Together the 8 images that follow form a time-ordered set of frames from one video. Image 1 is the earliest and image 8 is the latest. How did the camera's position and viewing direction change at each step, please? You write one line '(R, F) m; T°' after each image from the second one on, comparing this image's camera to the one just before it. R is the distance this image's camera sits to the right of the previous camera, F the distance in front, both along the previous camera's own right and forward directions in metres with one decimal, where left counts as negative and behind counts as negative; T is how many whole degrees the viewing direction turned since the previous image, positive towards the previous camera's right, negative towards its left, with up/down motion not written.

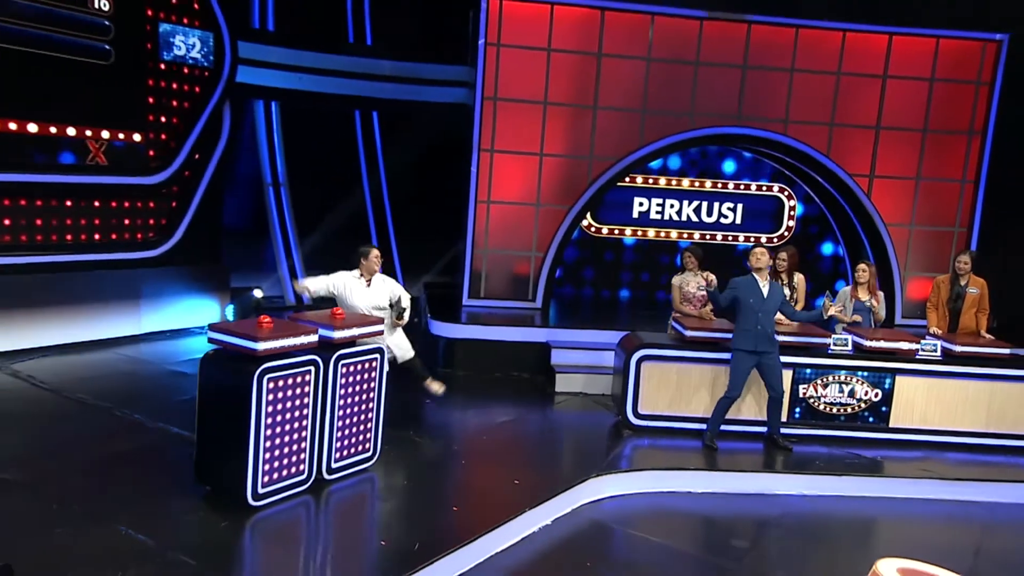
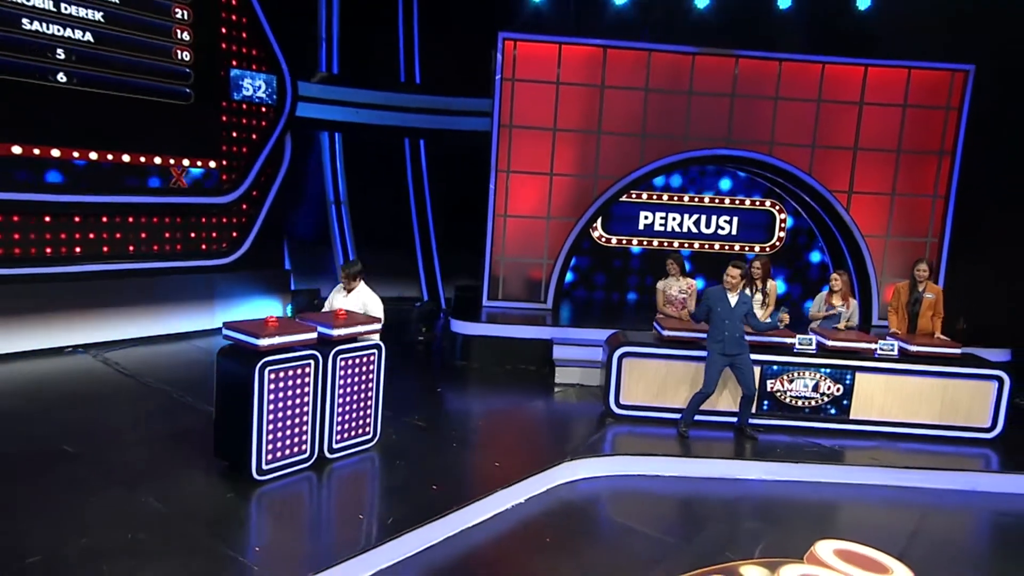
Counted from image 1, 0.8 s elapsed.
(+0.4, -0.7) m; -5°
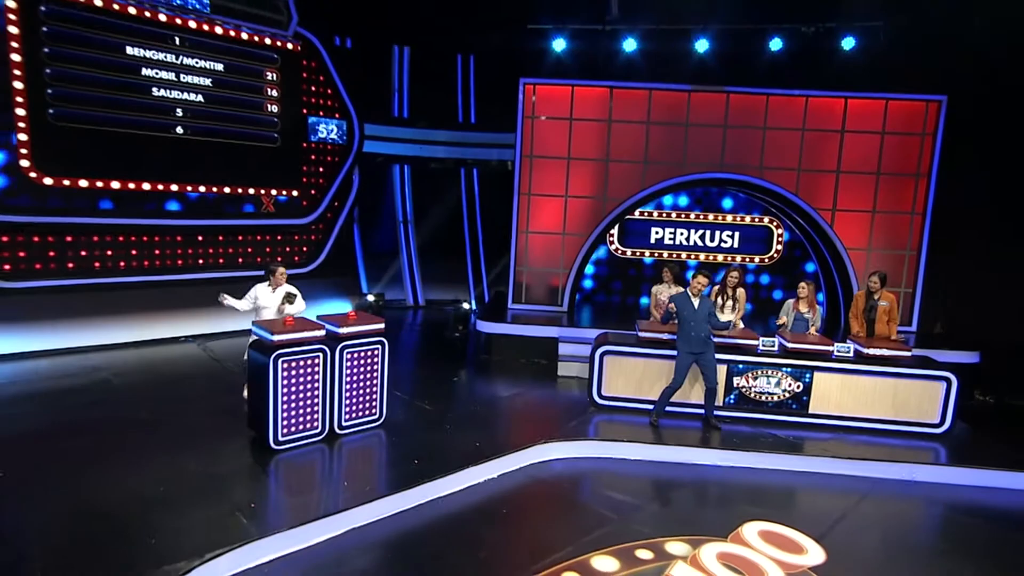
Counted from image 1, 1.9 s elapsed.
(+0.7, -0.9) m; -8°
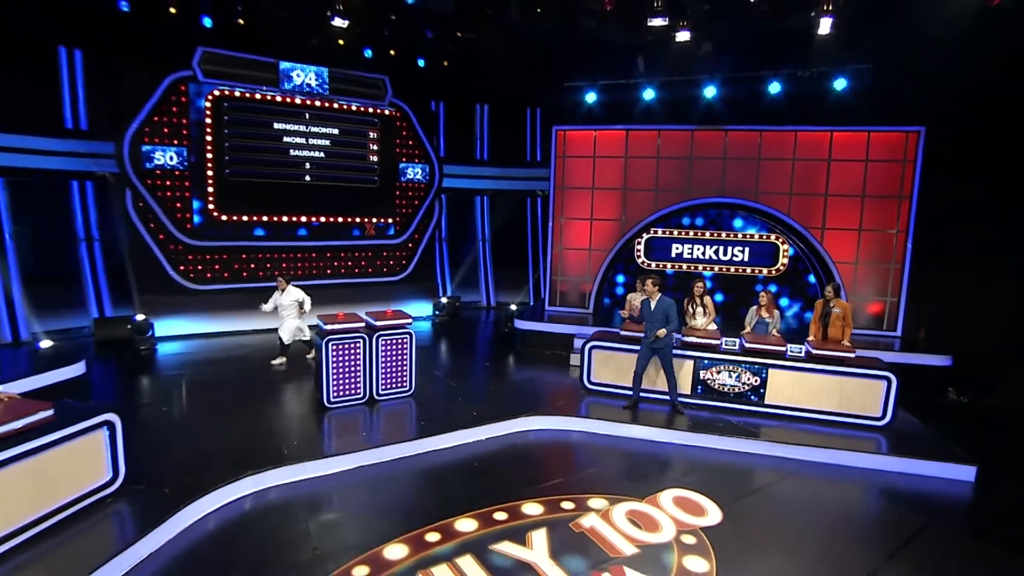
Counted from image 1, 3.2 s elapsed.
(+1.3, -1.5) m; -13°
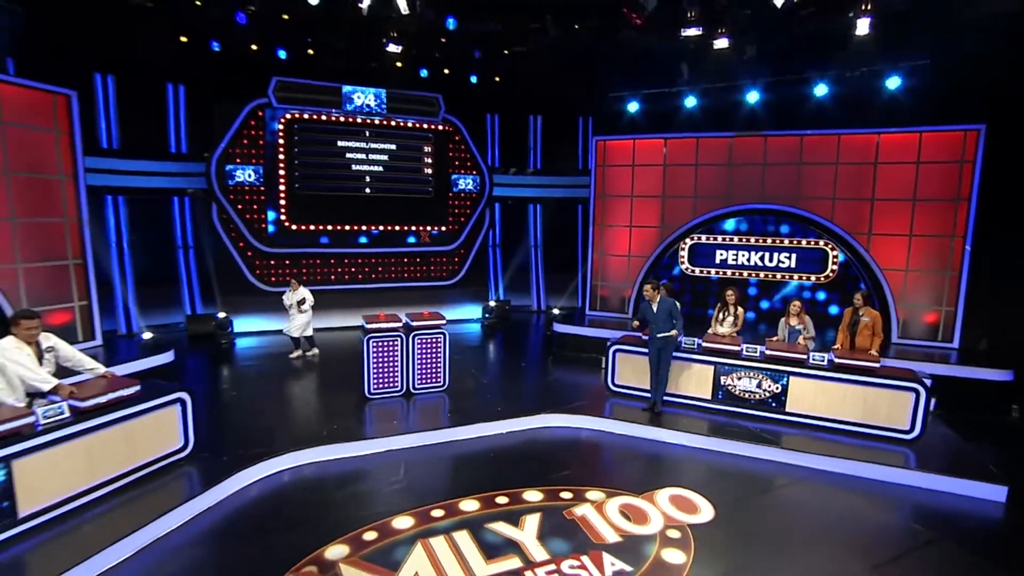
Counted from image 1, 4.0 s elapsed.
(+0.6, -0.3) m; -8°
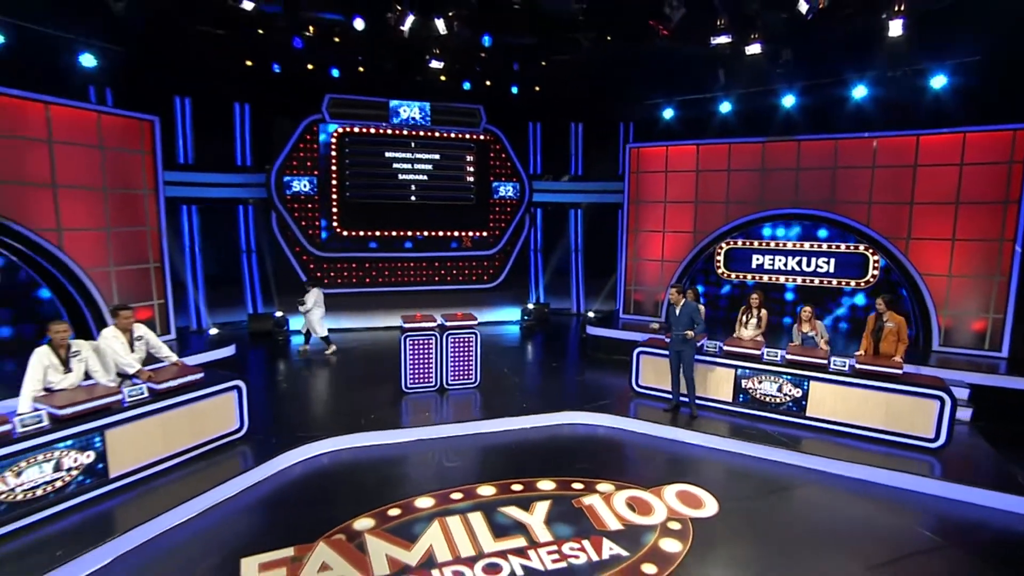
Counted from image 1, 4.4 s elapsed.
(+0.3, -0.3) m; -6°
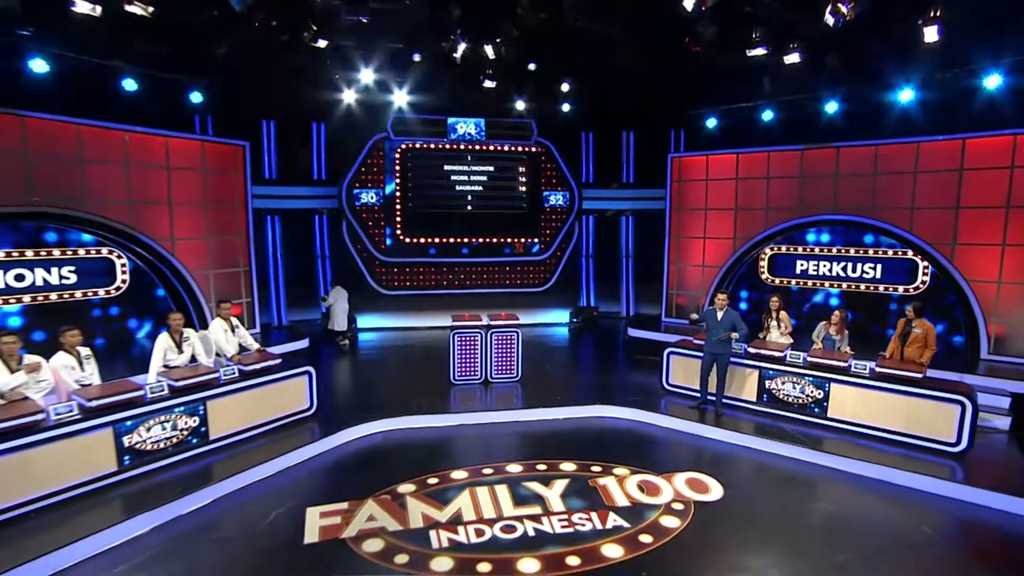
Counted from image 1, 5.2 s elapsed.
(+0.4, -0.6) m; -7°
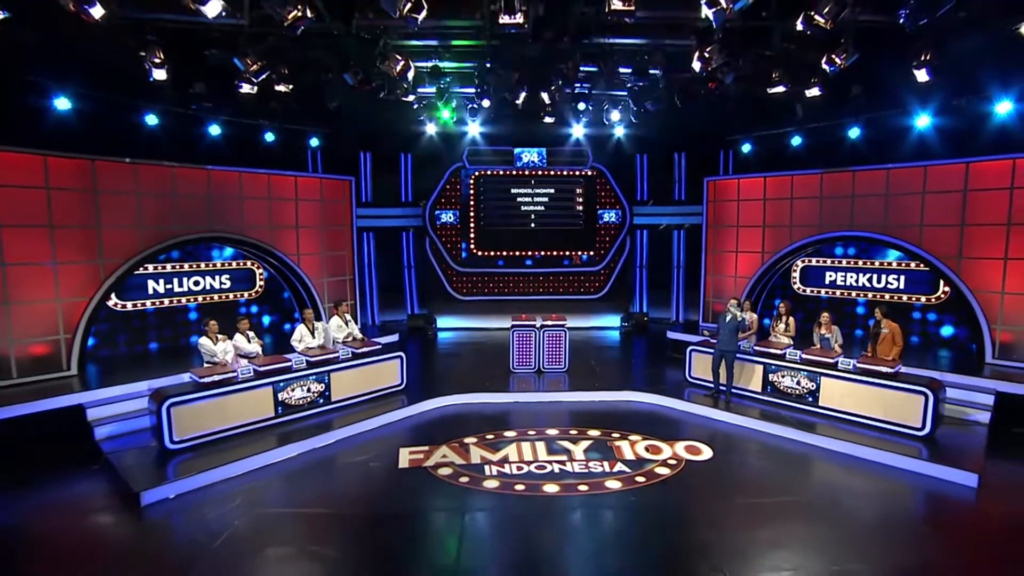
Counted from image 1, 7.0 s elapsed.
(+0.4, -1.5) m; -8°
